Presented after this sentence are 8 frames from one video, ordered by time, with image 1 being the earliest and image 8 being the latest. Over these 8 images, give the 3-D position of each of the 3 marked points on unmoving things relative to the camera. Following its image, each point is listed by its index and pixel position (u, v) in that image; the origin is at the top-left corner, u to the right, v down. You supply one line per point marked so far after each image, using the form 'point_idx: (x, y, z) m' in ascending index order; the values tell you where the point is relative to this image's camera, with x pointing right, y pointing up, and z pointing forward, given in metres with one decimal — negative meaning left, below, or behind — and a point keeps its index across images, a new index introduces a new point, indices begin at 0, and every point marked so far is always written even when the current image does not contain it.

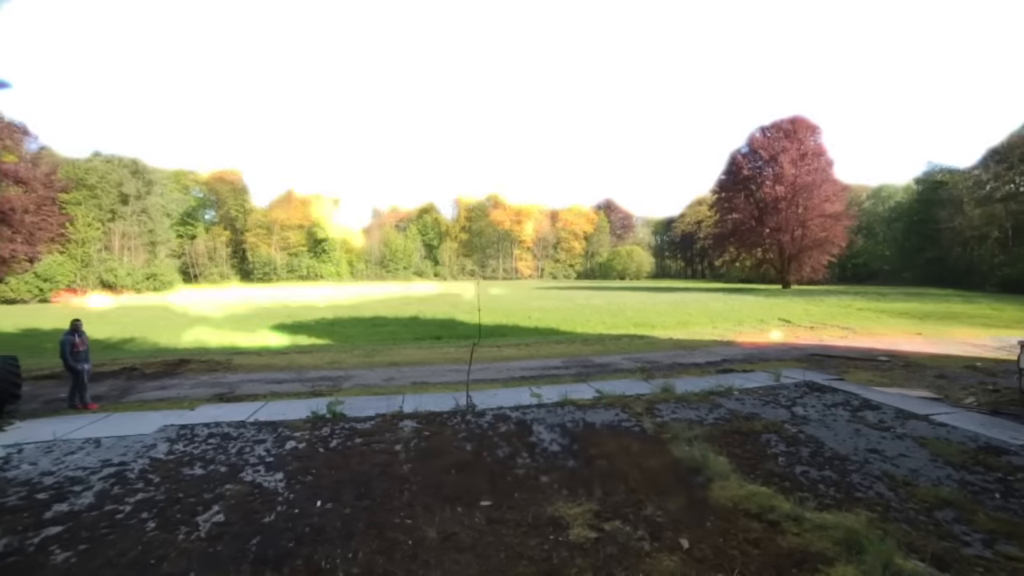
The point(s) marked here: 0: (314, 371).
0: (-4.3, -1.8, +9.9) m
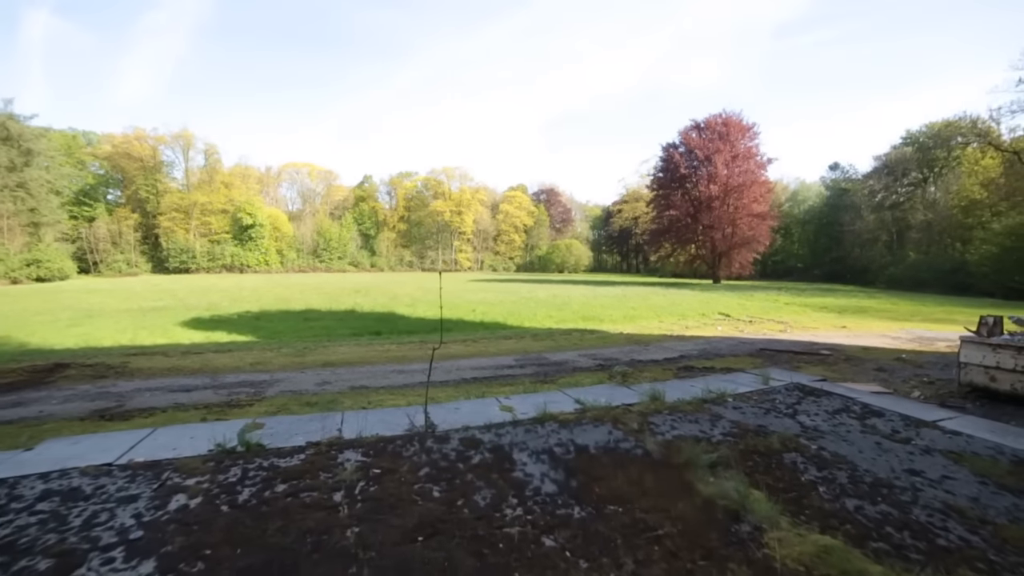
0: (-5.2, -1.6, +8.5) m
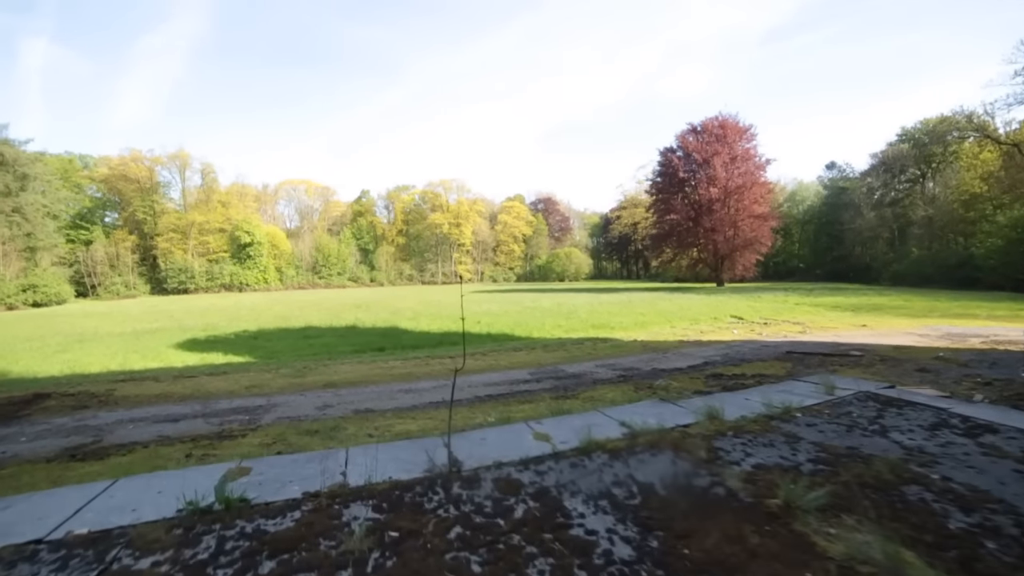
0: (-4.9, -2.0, +7.8) m
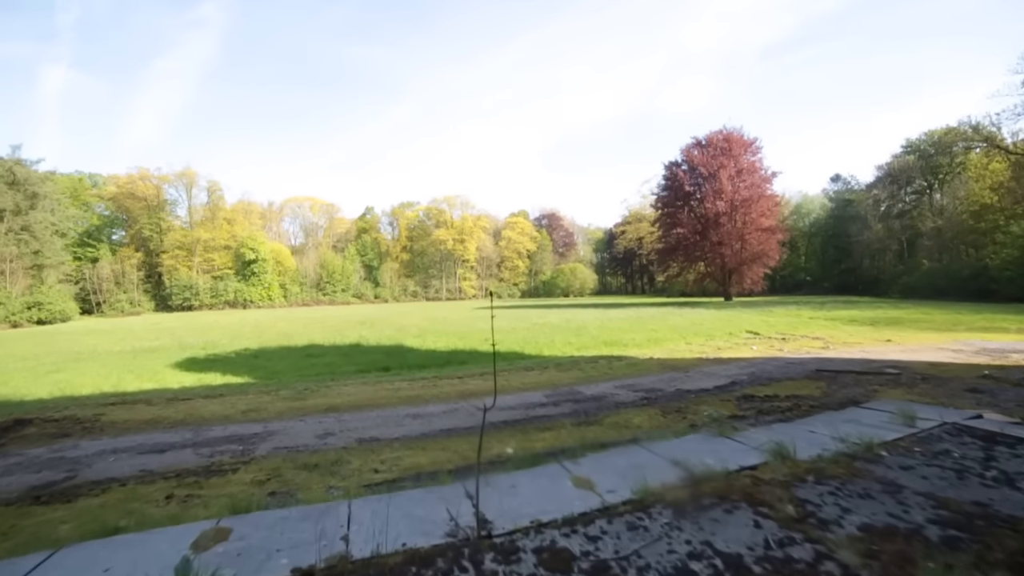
0: (-4.7, -2.2, +7.2) m
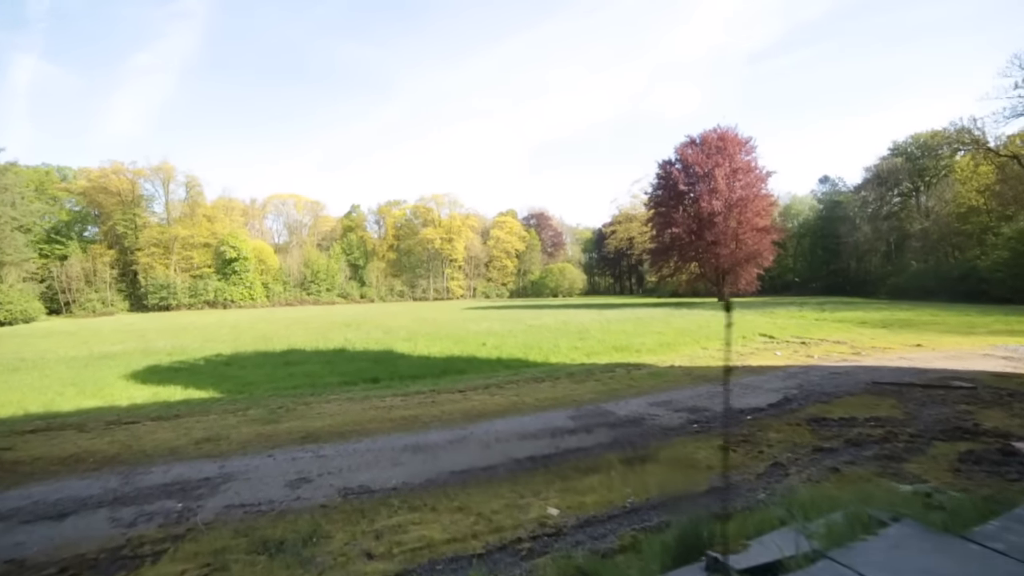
0: (-4.3, -2.2, +5.6) m
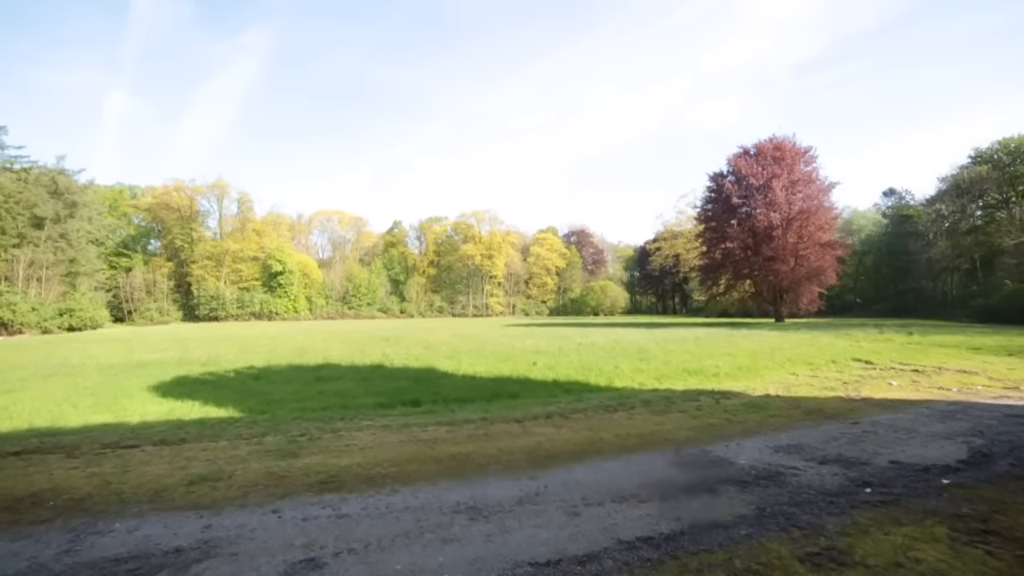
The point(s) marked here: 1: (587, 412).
0: (-3.4, -2.1, +4.0) m
1: (+1.4, -2.4, +8.8) m
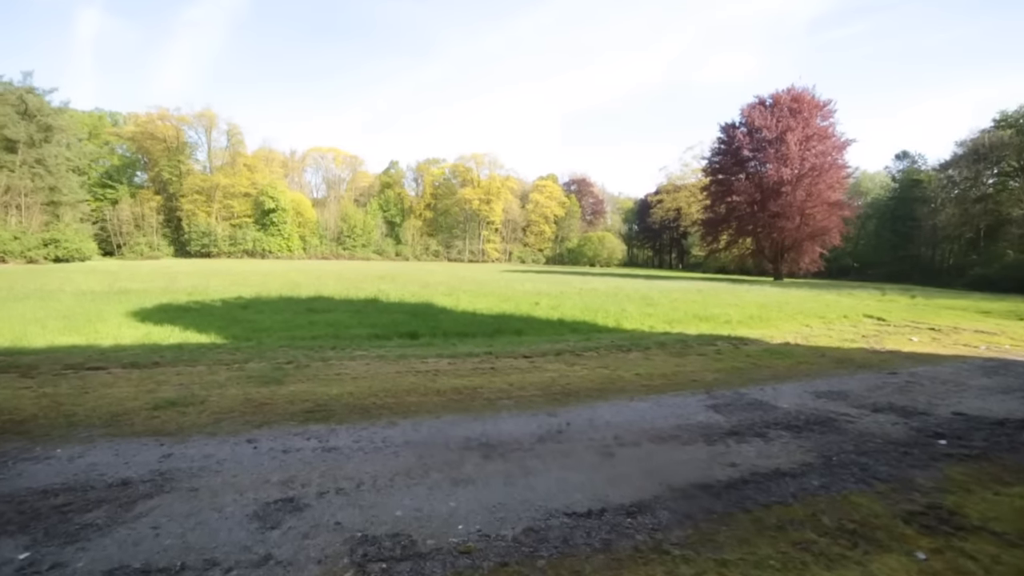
0: (-3.3, -1.2, +3.3) m
1: (+1.5, -1.1, +8.1) m
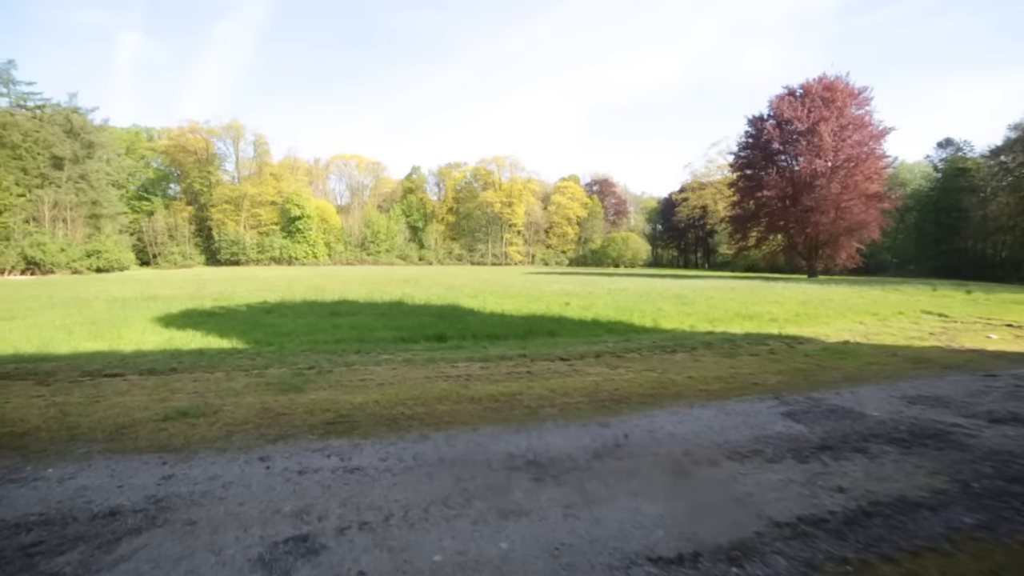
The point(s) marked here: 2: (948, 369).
0: (-2.9, -1.2, +2.9) m
1: (+2.1, -1.0, +7.5) m
2: (+6.3, -1.1, +6.6) m
